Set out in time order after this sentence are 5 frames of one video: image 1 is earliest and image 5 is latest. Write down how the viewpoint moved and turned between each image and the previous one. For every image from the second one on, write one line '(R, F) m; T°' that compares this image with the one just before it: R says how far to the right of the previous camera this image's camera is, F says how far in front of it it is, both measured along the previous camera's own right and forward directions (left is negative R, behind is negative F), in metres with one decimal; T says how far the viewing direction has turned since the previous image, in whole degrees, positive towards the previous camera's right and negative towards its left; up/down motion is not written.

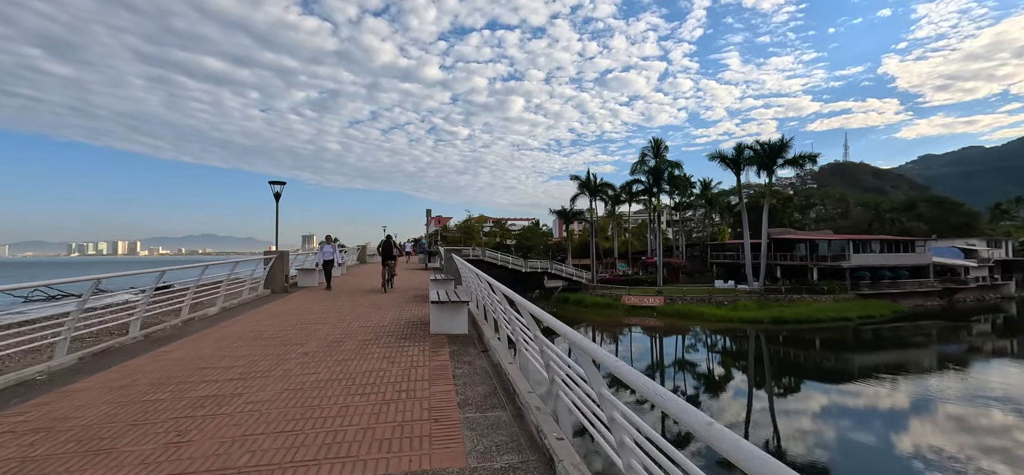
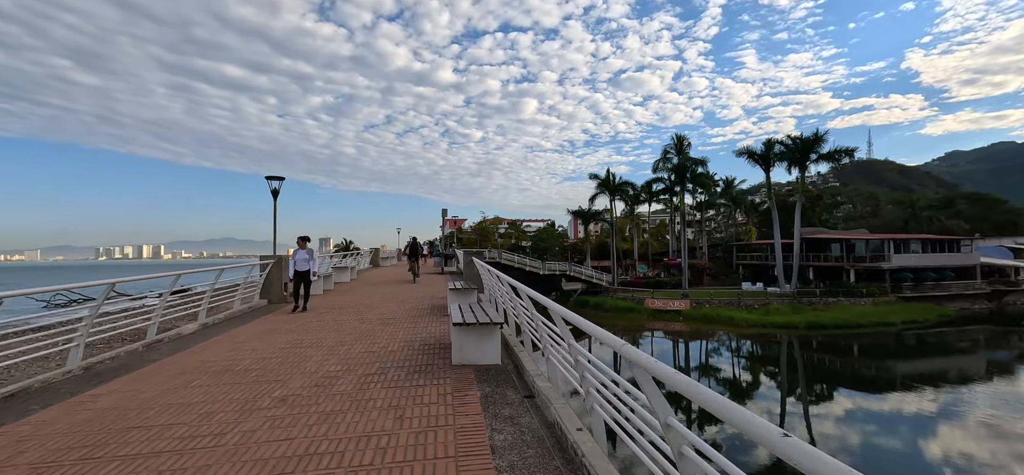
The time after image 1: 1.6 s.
(-0.4, +0.8) m; -2°
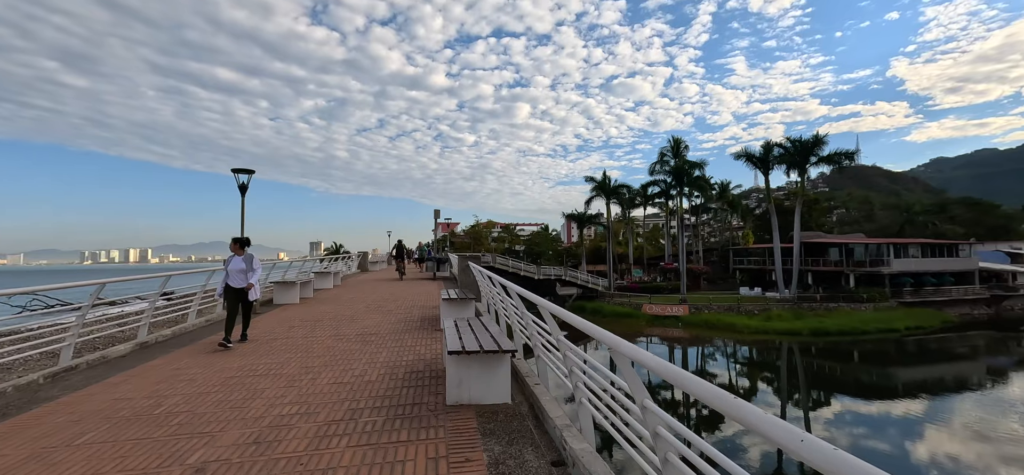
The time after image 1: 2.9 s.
(-0.2, +0.8) m; +1°
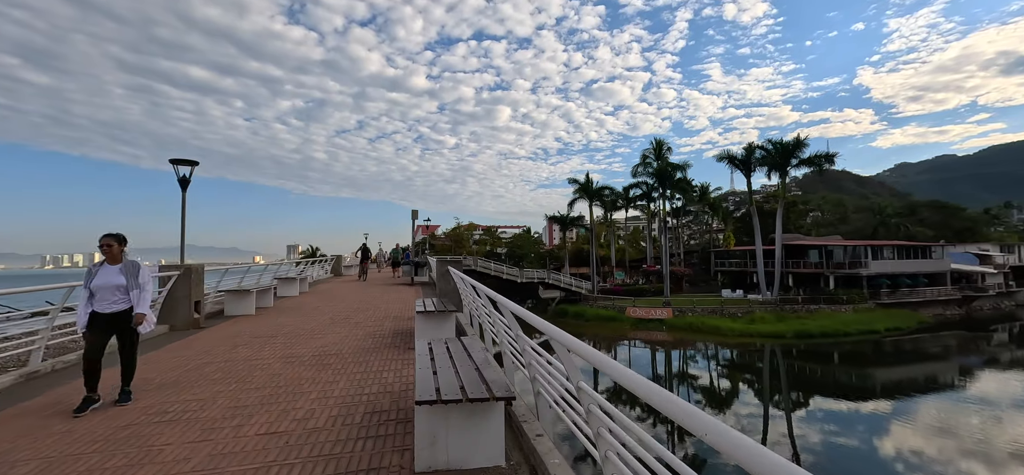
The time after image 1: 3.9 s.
(0.0, +0.8) m; +3°
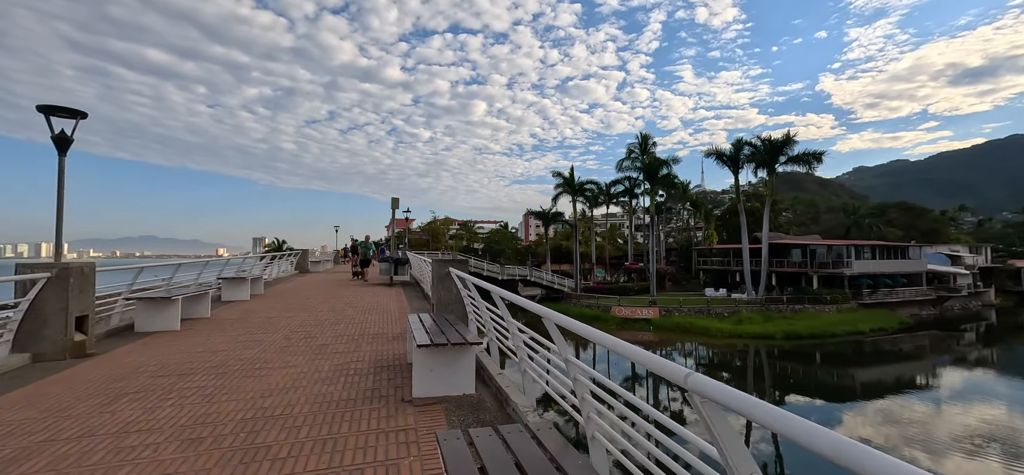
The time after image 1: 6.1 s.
(-0.5, +1.5) m; +4°
